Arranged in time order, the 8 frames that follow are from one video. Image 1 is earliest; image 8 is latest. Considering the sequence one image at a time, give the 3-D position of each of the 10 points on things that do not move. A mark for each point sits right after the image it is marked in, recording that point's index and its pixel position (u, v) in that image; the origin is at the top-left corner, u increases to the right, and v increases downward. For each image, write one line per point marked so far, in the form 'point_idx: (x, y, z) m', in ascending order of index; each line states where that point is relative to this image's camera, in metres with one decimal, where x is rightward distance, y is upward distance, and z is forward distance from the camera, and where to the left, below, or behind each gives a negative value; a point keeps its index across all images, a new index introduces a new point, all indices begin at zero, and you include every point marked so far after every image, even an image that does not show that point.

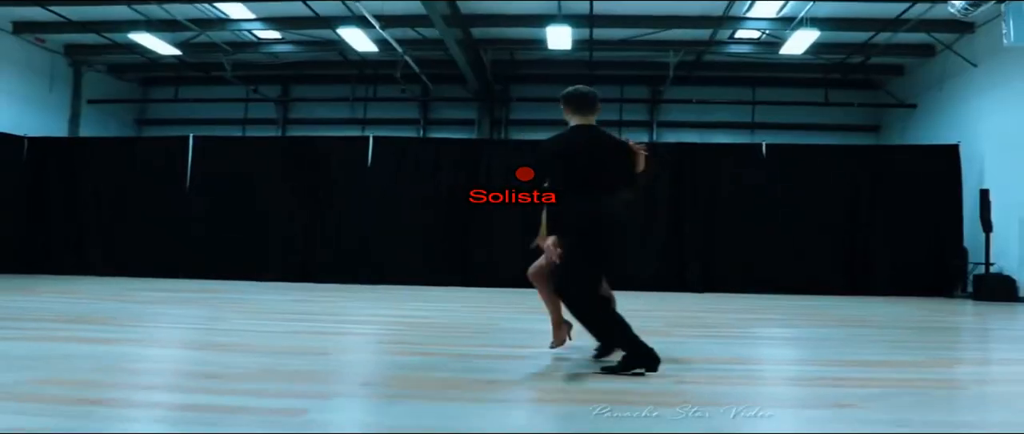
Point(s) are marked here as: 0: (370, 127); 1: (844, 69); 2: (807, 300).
0: (-2.0, +1.3, +13.2) m
1: (+3.9, +1.7, +11.1) m
2: (+2.8, -0.8, +8.9) m
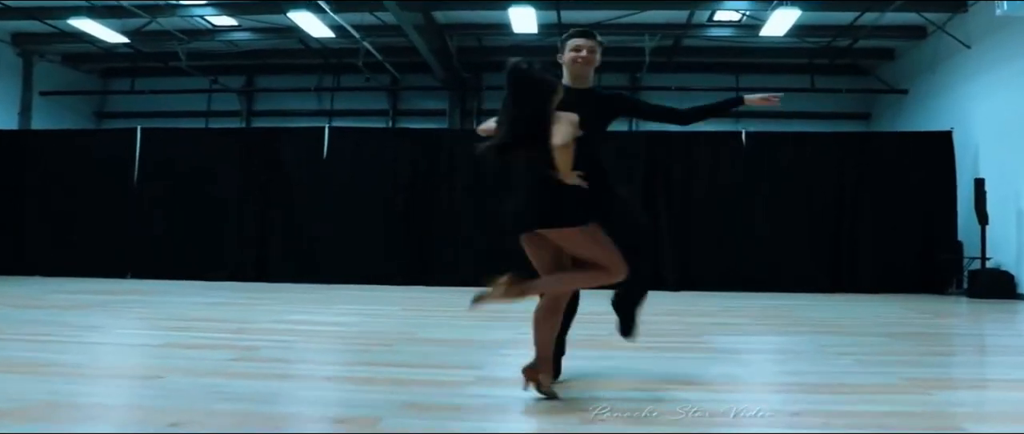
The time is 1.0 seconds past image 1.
0: (-2.4, +1.3, +12.6) m
1: (+3.6, +1.8, +10.5) m
2: (+2.5, -0.7, +8.3) m
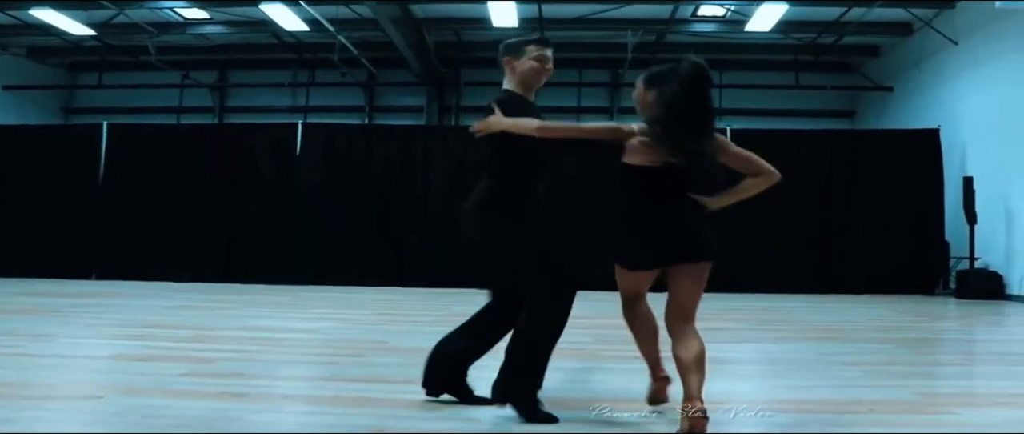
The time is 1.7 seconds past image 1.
0: (-2.6, +1.3, +12.3) m
1: (+3.3, +1.8, +10.4) m
2: (+2.3, -0.7, +8.1) m
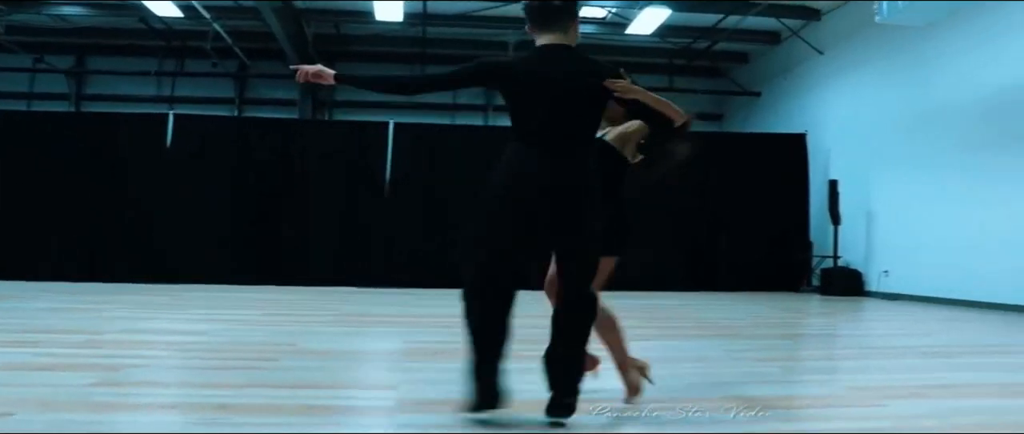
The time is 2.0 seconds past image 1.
0: (-4.2, +1.4, +11.8) m
1: (+2.0, +1.8, +10.6) m
2: (+1.3, -0.7, +8.3) m
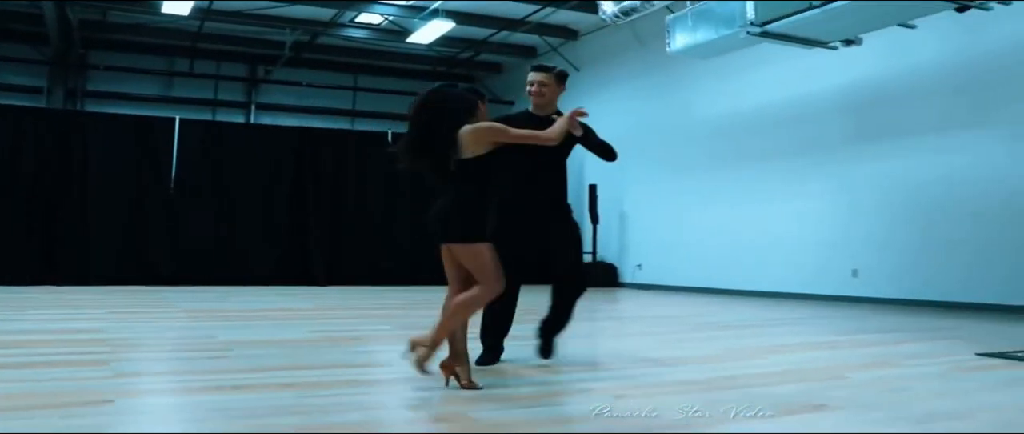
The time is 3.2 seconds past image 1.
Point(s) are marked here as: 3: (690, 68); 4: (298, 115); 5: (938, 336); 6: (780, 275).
0: (-2.3, +1.3, +12.2) m
1: (+3.6, +1.8, +10.1) m
2: (+2.5, -0.7, +7.9) m
3: (+1.7, +1.4, +9.1) m
4: (-2.9, +1.4, +12.7) m
5: (+2.0, -0.6, +4.4) m
6: (+2.2, -0.5, +7.9) m
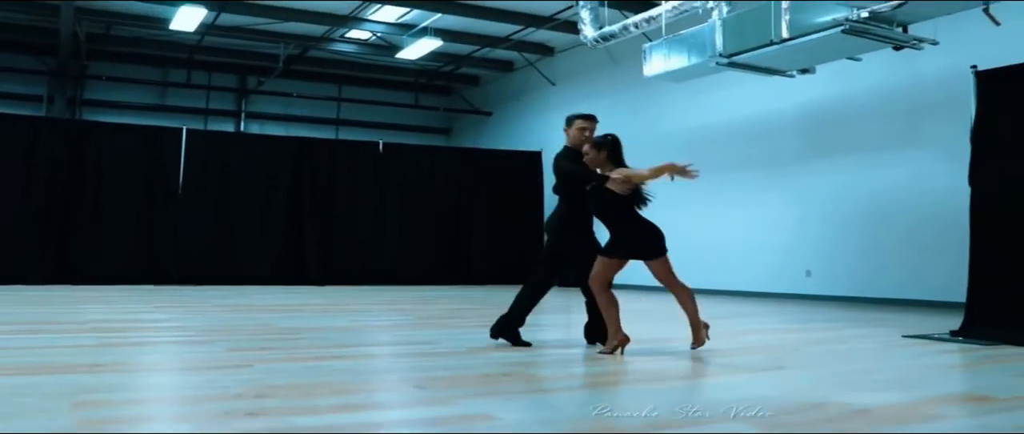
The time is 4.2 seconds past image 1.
0: (-2.6, +1.3, +12.9) m
1: (+3.4, +1.8, +11.0) m
2: (+2.4, -0.8, +8.7) m
3: (+1.5, +1.4, +9.9) m
4: (-3.2, +1.3, +13.3) m
5: (+2.0, -0.6, +5.3) m
6: (+2.1, -0.5, +8.8) m
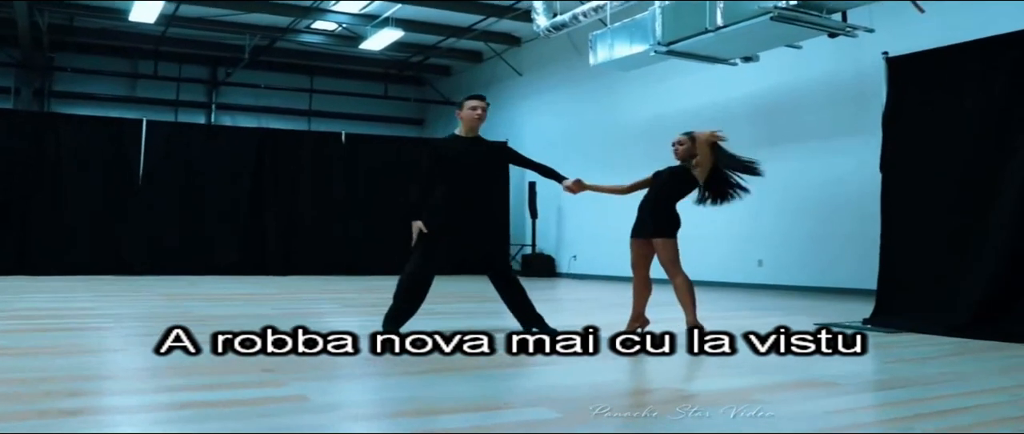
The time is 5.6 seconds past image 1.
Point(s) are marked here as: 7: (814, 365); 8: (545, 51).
0: (-3.0, +1.4, +12.8) m
1: (+3.0, +1.9, +11.0) m
2: (+2.0, -0.7, +8.8) m
3: (+1.1, +1.5, +9.9) m
4: (-3.6, +1.5, +13.3) m
5: (+1.6, -0.5, +5.3) m
6: (+1.7, -0.4, +8.8) m
7: (+0.9, -0.5, +2.9) m
8: (+0.4, +2.0, +11.3) m
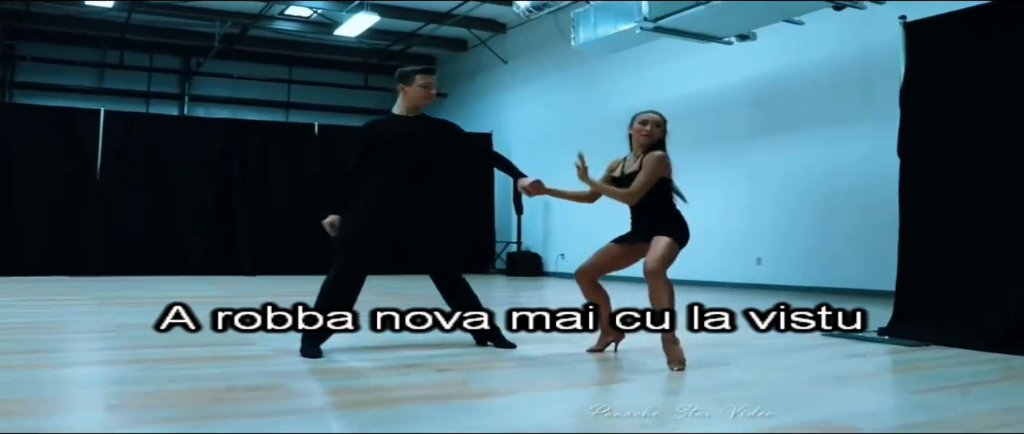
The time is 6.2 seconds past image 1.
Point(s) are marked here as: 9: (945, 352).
0: (-3.2, +1.4, +12.2) m
1: (+2.8, +1.9, +10.4) m
2: (+1.8, -0.6, +8.2) m
3: (+0.9, +1.5, +9.3) m
4: (-3.8, +1.5, +12.7) m
5: (+1.5, -0.5, +4.7) m
6: (+1.5, -0.4, +8.2) m
7: (+0.8, -0.4, +2.4) m
8: (+0.2, +2.0, +10.7) m
9: (+1.5, -0.5, +3.2) m
